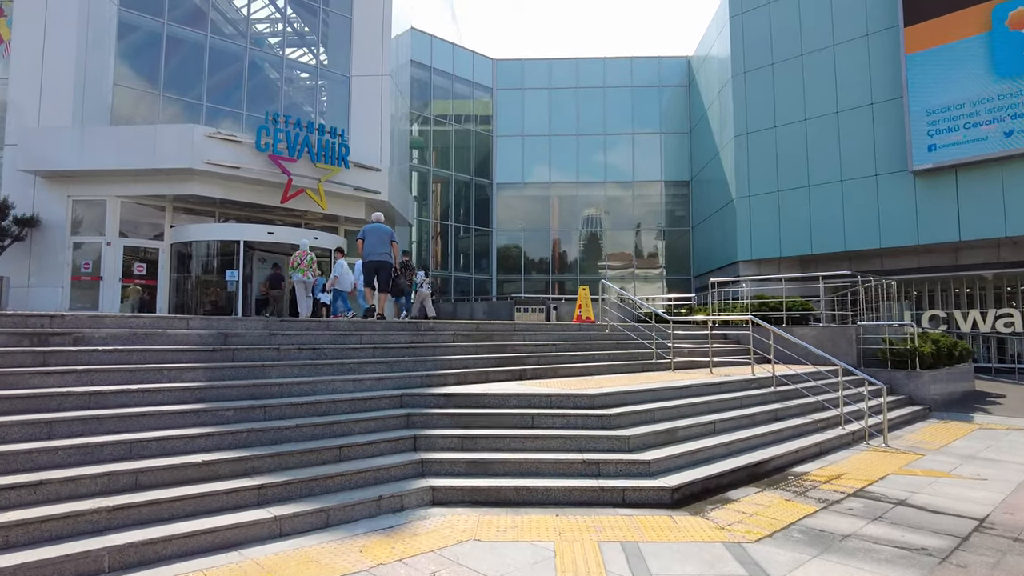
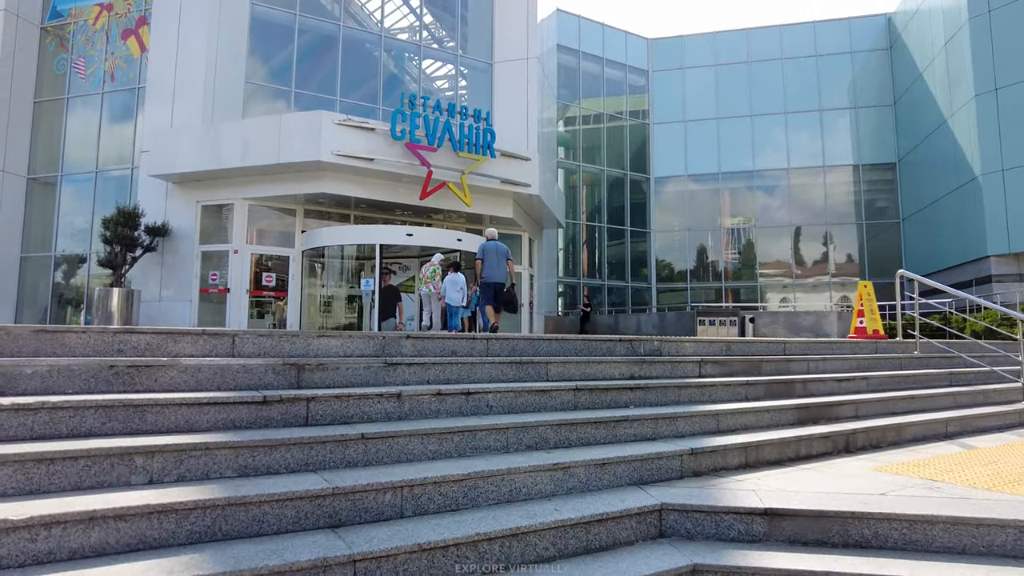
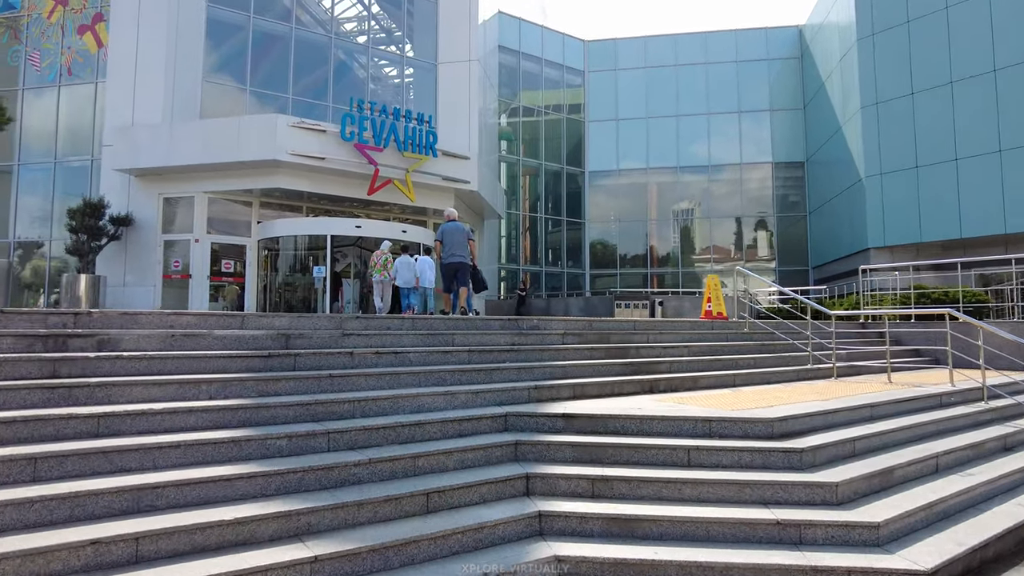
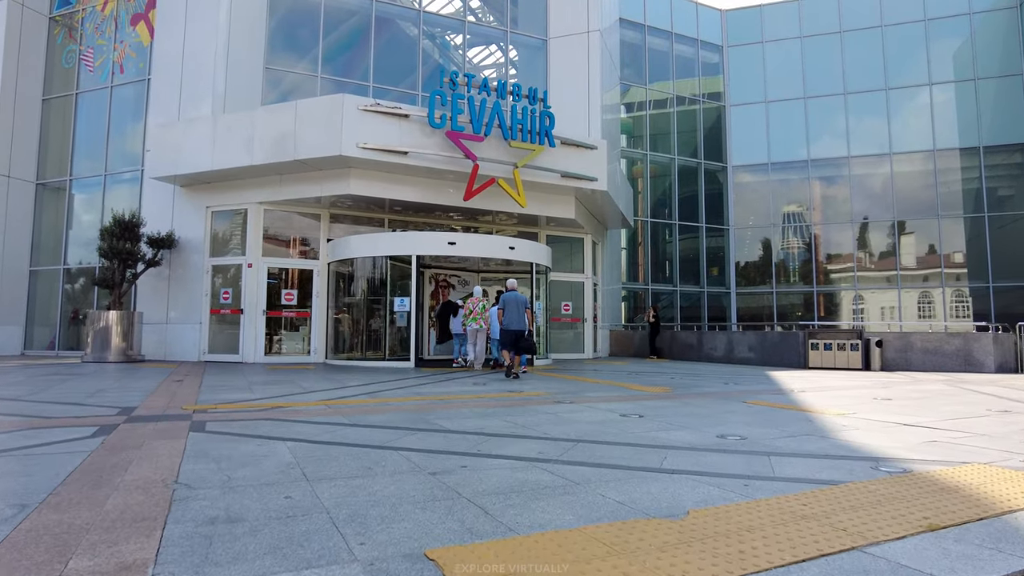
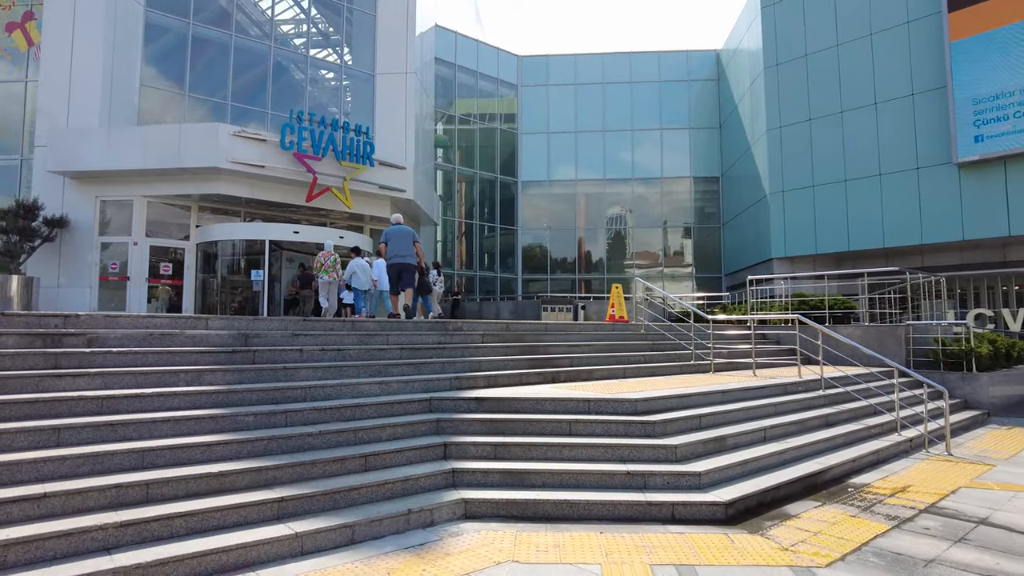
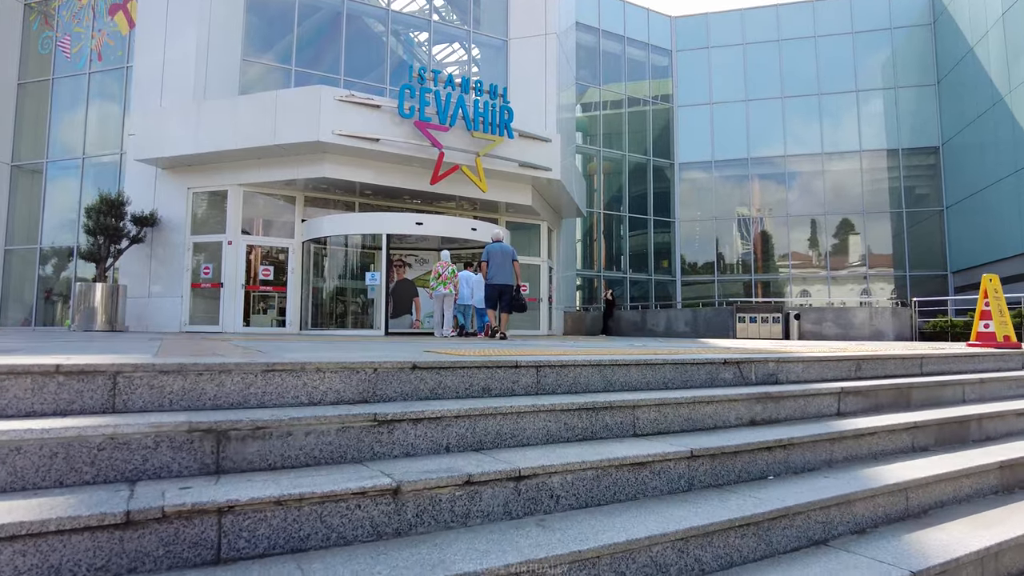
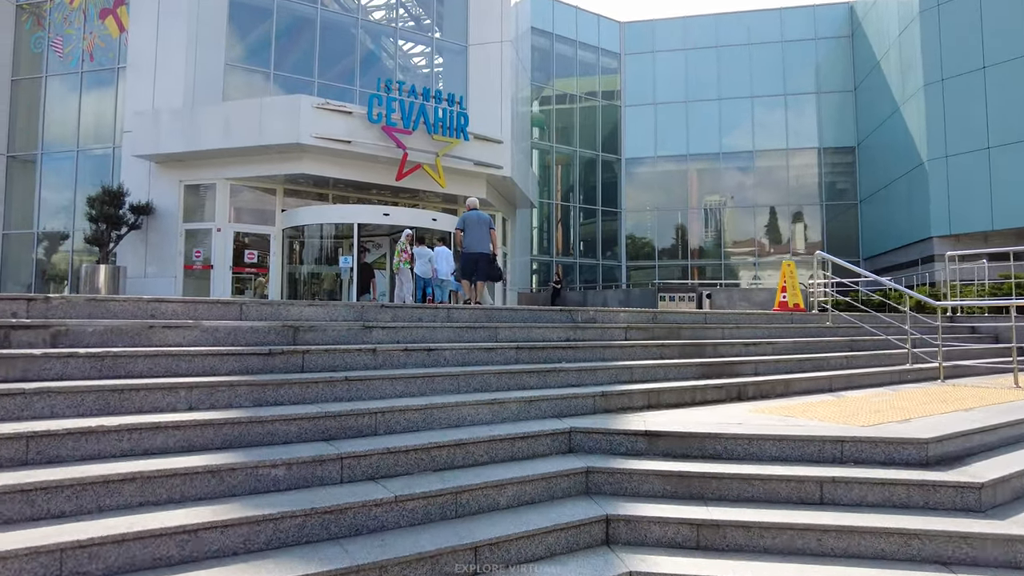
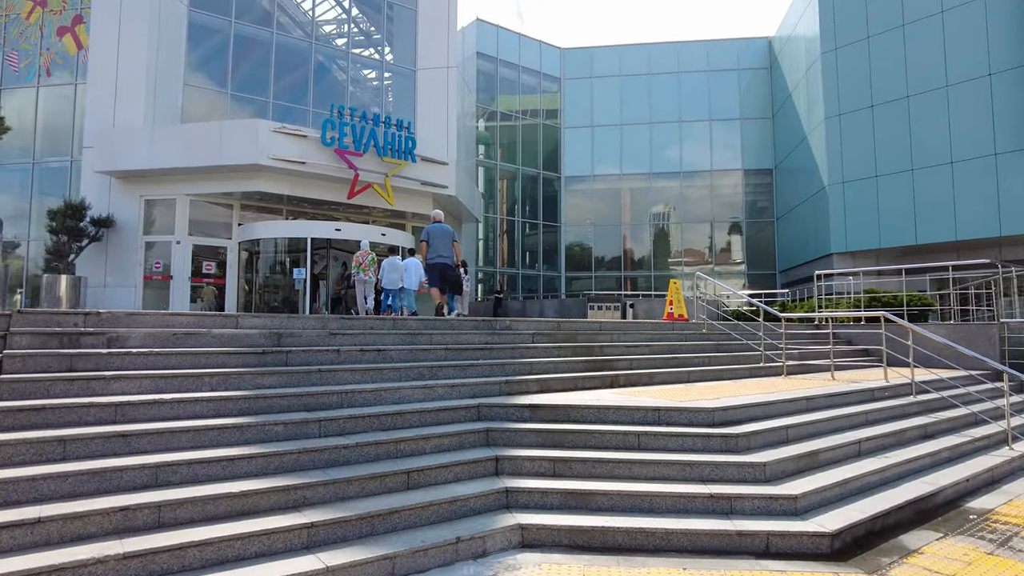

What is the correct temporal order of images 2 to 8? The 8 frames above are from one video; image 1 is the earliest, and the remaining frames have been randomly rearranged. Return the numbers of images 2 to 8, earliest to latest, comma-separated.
5, 8, 3, 7, 2, 6, 4
